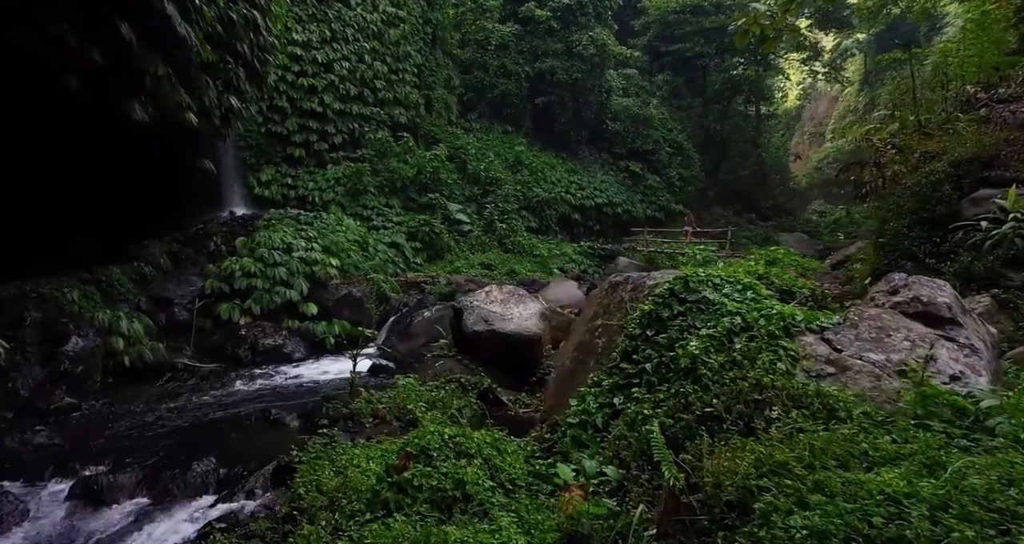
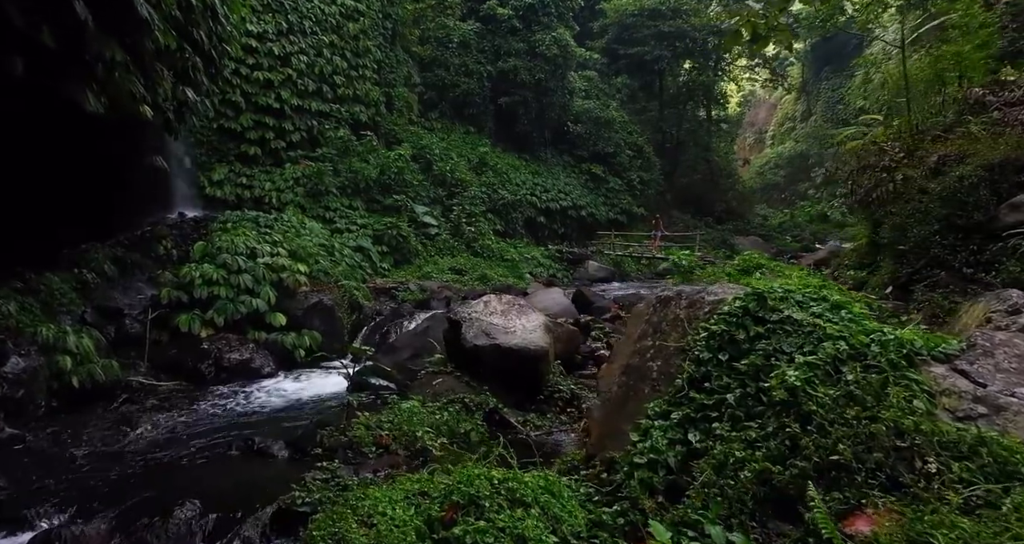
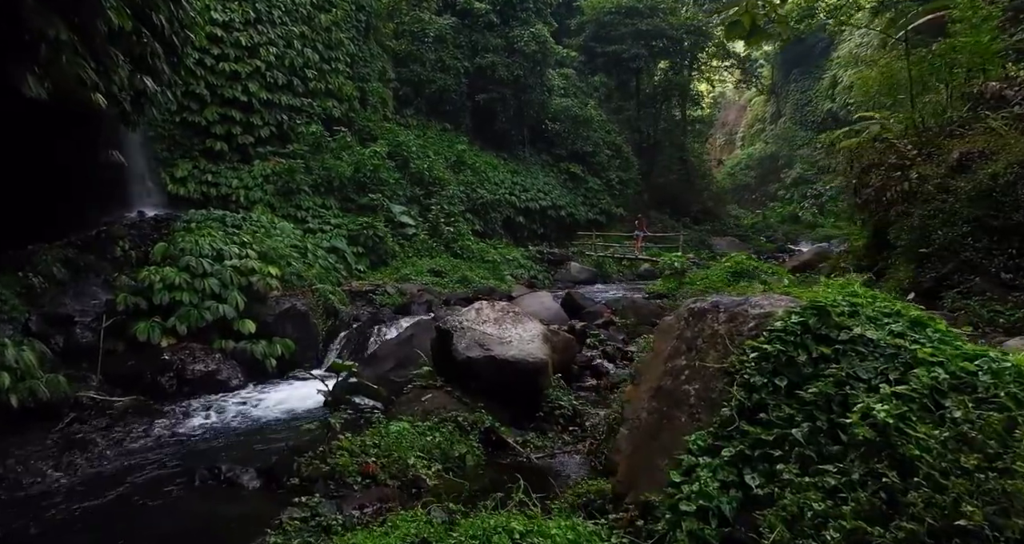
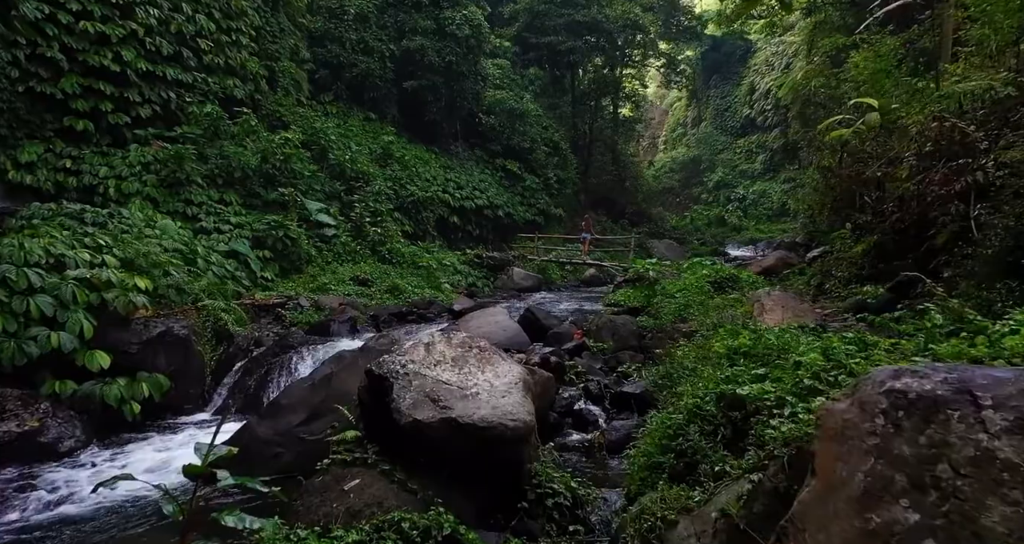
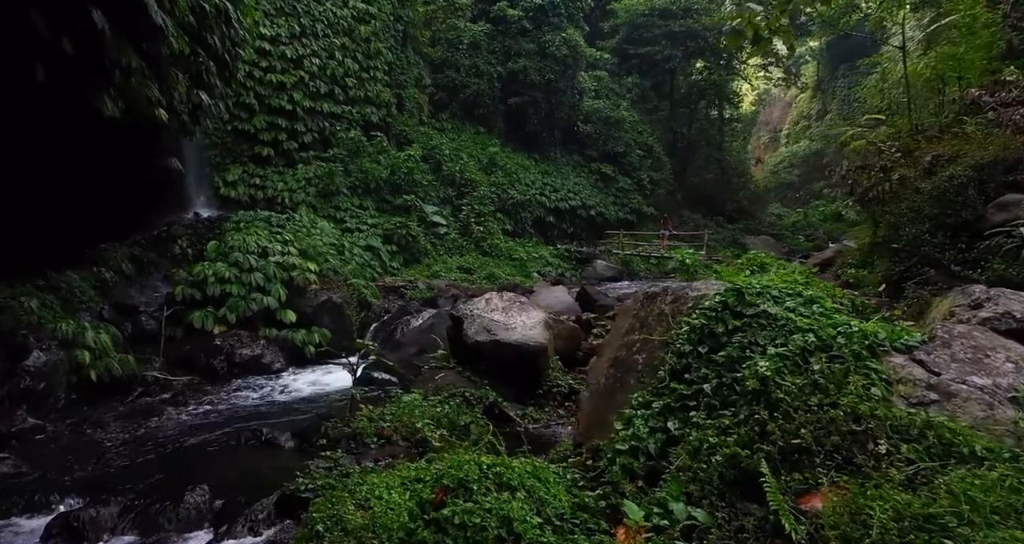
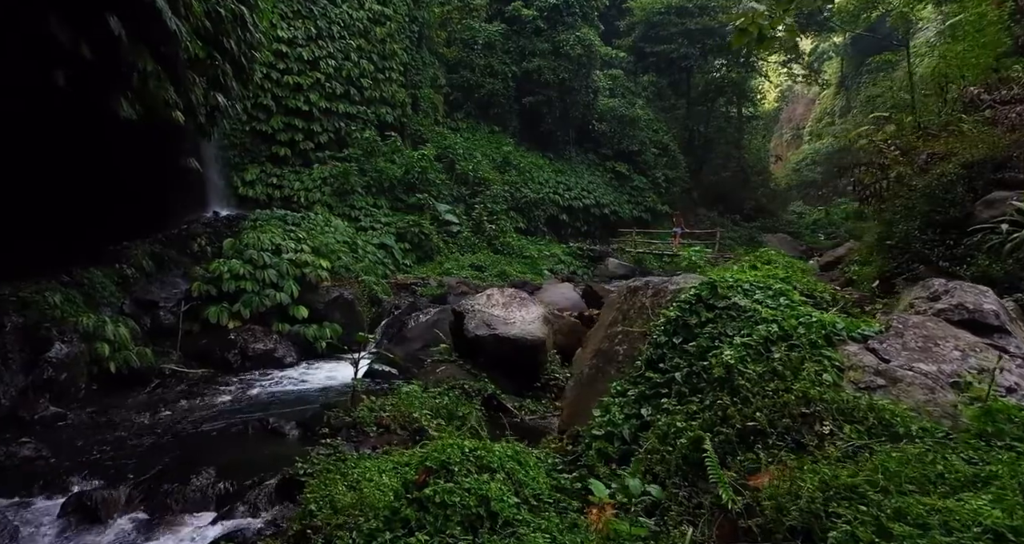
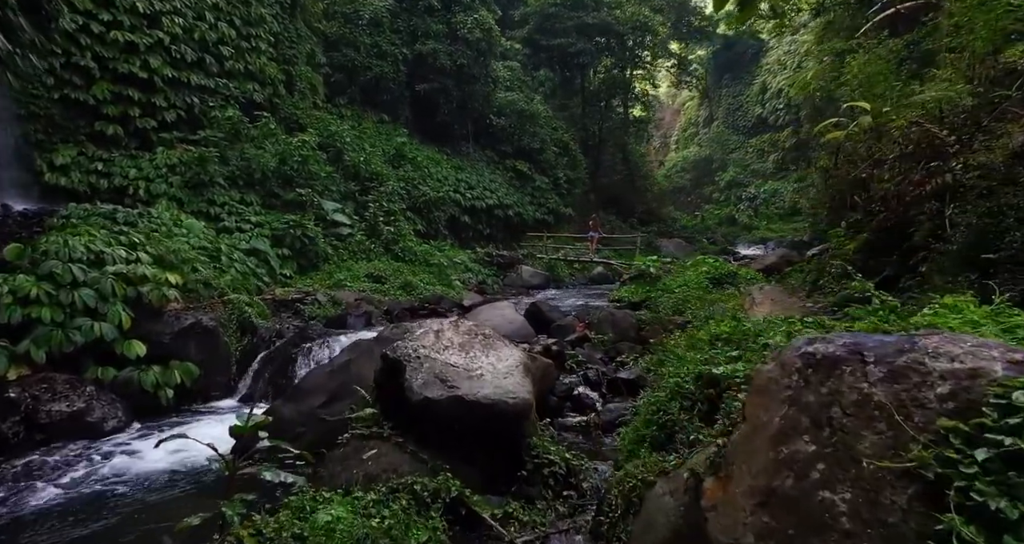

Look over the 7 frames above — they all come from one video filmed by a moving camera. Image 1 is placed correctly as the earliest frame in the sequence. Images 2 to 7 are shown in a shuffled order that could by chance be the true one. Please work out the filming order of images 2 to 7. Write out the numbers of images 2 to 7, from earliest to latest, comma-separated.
6, 5, 2, 3, 7, 4
